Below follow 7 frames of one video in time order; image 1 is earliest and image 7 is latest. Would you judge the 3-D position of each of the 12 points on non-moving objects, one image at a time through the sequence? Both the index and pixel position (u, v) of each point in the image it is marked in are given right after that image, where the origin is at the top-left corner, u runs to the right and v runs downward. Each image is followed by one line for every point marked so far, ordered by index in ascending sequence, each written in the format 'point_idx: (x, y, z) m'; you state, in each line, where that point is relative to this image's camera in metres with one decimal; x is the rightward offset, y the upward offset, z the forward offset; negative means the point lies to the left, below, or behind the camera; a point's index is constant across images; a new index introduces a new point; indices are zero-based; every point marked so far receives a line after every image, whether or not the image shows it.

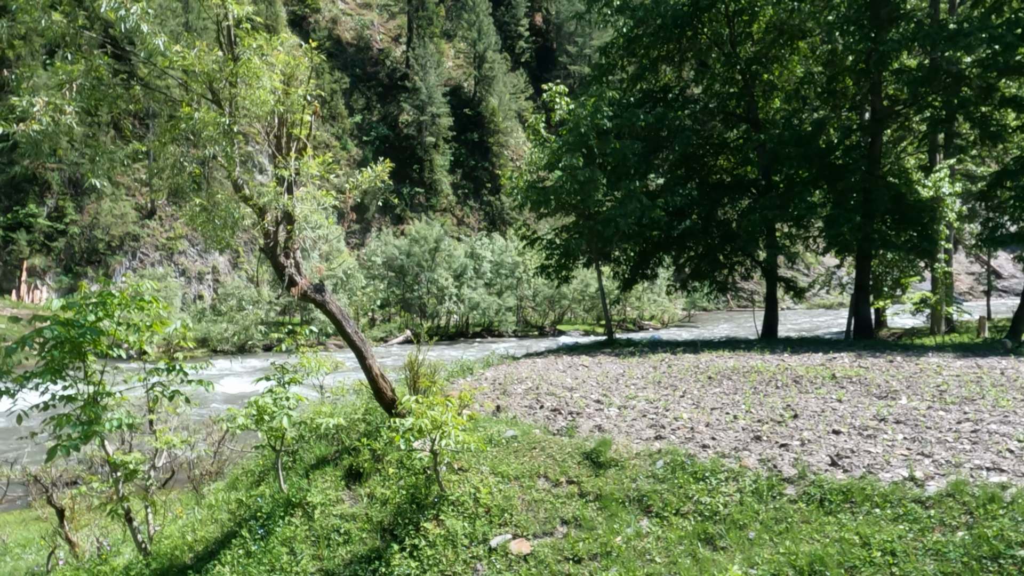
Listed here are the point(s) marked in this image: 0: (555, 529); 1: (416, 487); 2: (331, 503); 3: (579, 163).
0: (+0.3, -1.7, +6.1) m
1: (-0.7, -1.5, +6.8) m
2: (-1.5, -1.7, +7.1) m
3: (+1.5, +2.8, +19.6) m
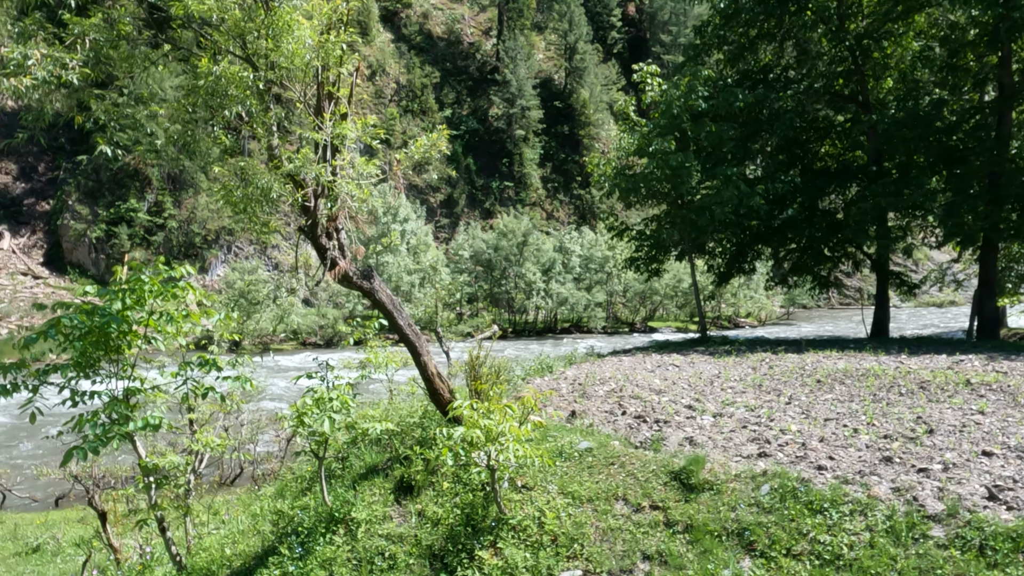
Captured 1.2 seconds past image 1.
0: (+0.7, -1.6, +5.0) m
1: (-0.3, -1.5, +5.8) m
2: (-1.0, -1.6, +6.2) m
3: (+3.3, +3.0, +18.3) m
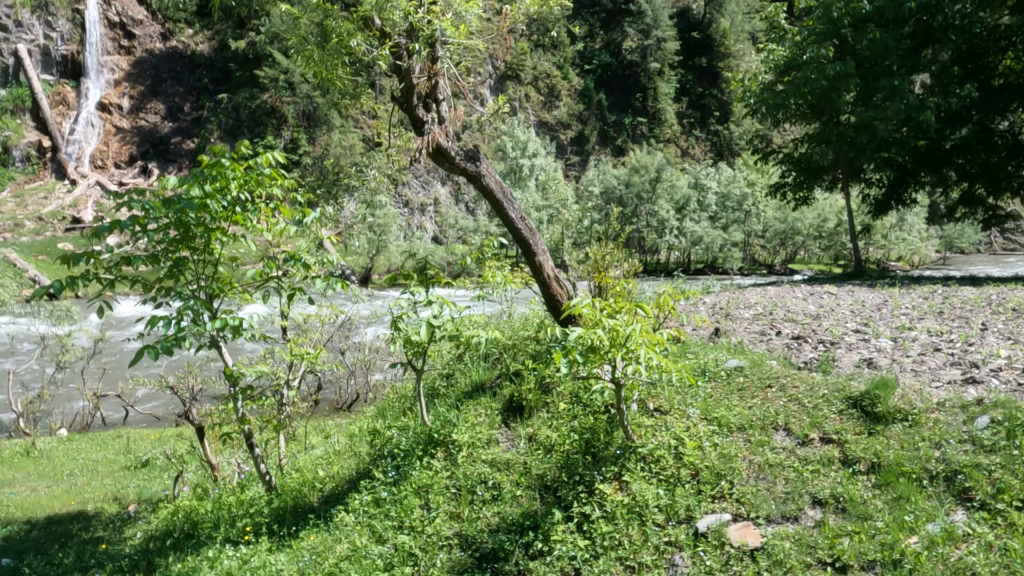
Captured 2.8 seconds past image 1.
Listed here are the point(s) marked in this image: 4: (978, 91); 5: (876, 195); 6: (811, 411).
0: (+1.3, -1.0, +3.9) m
1: (+0.4, -0.8, +4.8) m
2: (-0.2, -0.9, +5.3) m
3: (+5.9, +4.3, +16.3) m
4: (+8.9, +3.8, +16.7) m
5: (+7.9, +2.0, +19.1) m
6: (+1.6, -0.6, +4.6) m
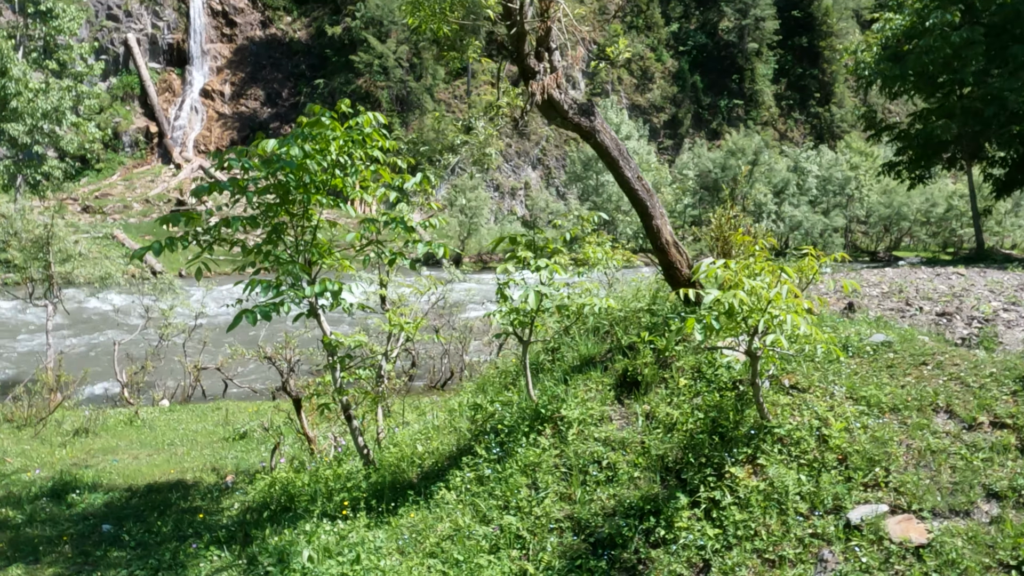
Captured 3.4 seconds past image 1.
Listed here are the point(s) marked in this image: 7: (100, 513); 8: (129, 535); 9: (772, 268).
0: (+1.8, -0.8, +3.4) m
1: (+1.0, -0.6, +4.3) m
2: (+0.5, -0.7, +4.9) m
3: (+7.6, +4.6, +15.2) m
4: (+10.7, +4.0, +15.3) m
5: (+9.9, +2.3, +17.8) m
6: (+2.1, -0.5, +4.0) m
7: (-3.0, -1.7, +6.4) m
8: (-2.6, -1.7, +5.9) m
9: (+1.1, +0.1, +3.9) m
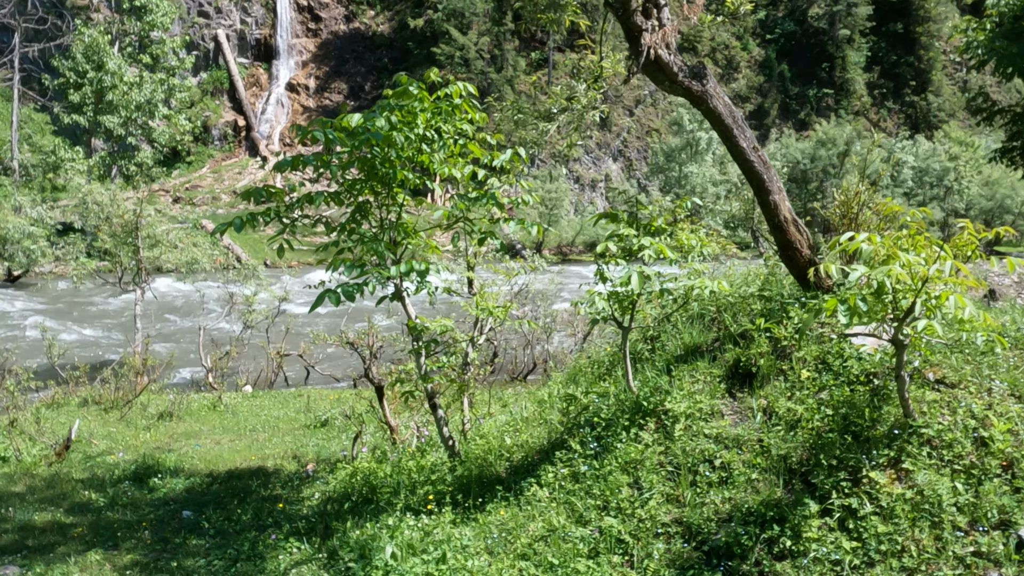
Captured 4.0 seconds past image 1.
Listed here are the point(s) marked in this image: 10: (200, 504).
0: (+2.1, -0.8, +2.8) m
1: (+1.5, -0.5, +3.8) m
2: (+1.0, -0.7, +4.5) m
3: (+9.1, +4.7, +14.0) m
4: (+12.1, +4.1, +13.9) m
5: (+11.6, +2.4, +16.4) m
6: (+2.6, -0.4, +3.4) m
7: (-2.4, -1.5, +6.3) m
8: (-2.0, -1.5, +5.7) m
9: (+1.6, +0.2, +3.4) m
10: (-2.2, -1.5, +6.1) m
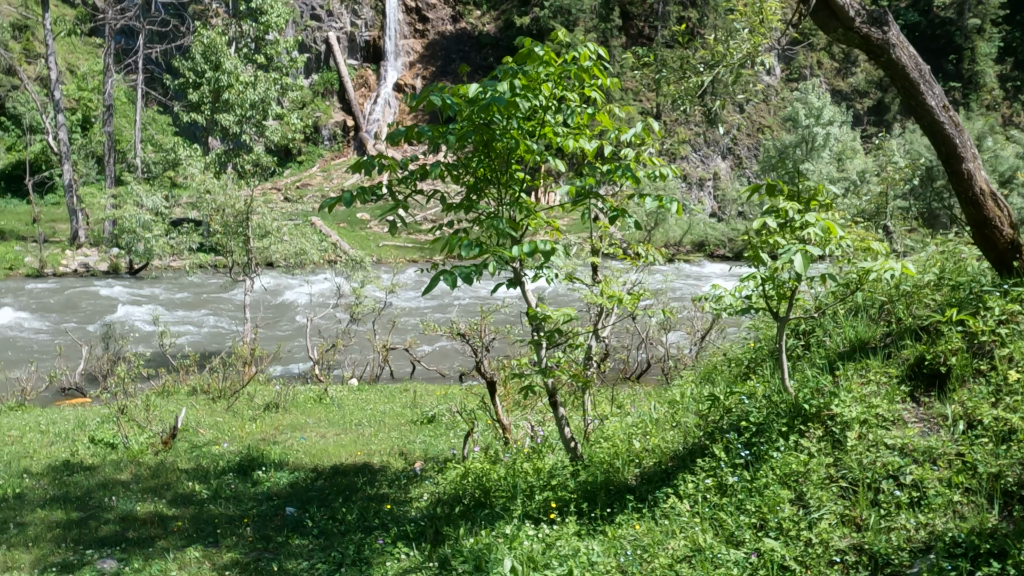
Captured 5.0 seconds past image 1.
0: (+2.5, -0.7, +2.0) m
1: (+2.0, -0.5, +3.1) m
2: (+1.6, -0.6, +3.8) m
3: (+10.8, +4.7, +12.4) m
4: (+13.8, +4.0, +11.8) m
5: (+13.5, +2.3, +14.5) m
6: (+3.0, -0.4, +2.6) m
7: (-1.5, -1.4, +6.0) m
8: (-1.2, -1.4, +5.3) m
9: (+2.1, +0.2, +2.6) m
10: (-1.4, -1.4, +5.8) m
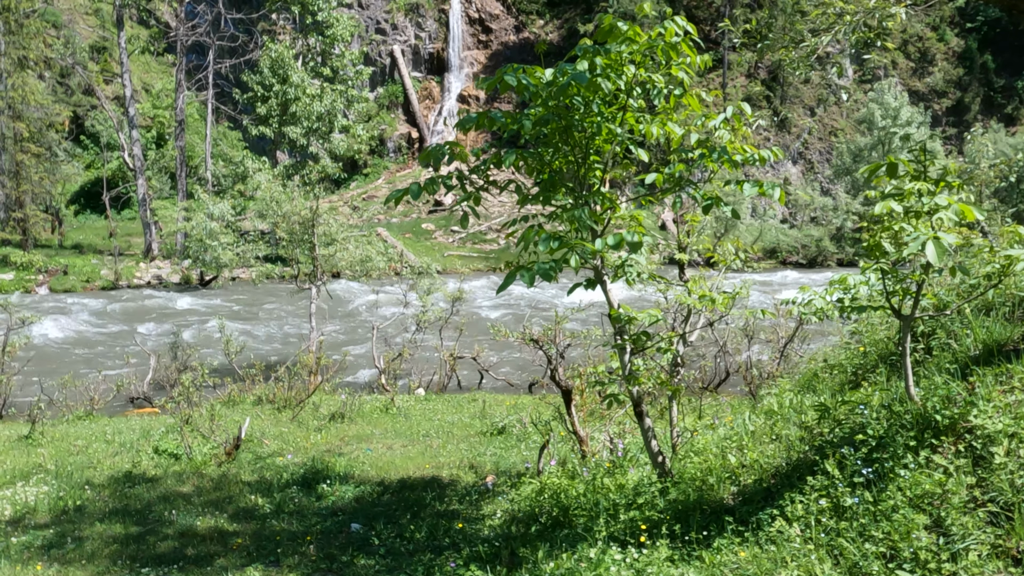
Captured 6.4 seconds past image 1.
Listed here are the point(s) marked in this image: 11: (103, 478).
0: (+2.7, -0.6, +1.4) m
1: (+2.3, -0.4, +2.5) m
2: (+1.9, -0.5, +3.2) m
3: (+11.7, +4.7, +11.2) m
4: (+14.7, +4.0, +10.5) m
5: (+14.6, +2.3, +13.1) m
6: (+3.3, -0.3, +1.9) m
7: (-1.0, -1.4, +5.6) m
8: (-0.8, -1.4, +5.0) m
9: (+2.3, +0.3, +2.1) m
10: (-0.9, -1.4, +5.5) m
11: (-3.0, -1.4, +6.5) m
